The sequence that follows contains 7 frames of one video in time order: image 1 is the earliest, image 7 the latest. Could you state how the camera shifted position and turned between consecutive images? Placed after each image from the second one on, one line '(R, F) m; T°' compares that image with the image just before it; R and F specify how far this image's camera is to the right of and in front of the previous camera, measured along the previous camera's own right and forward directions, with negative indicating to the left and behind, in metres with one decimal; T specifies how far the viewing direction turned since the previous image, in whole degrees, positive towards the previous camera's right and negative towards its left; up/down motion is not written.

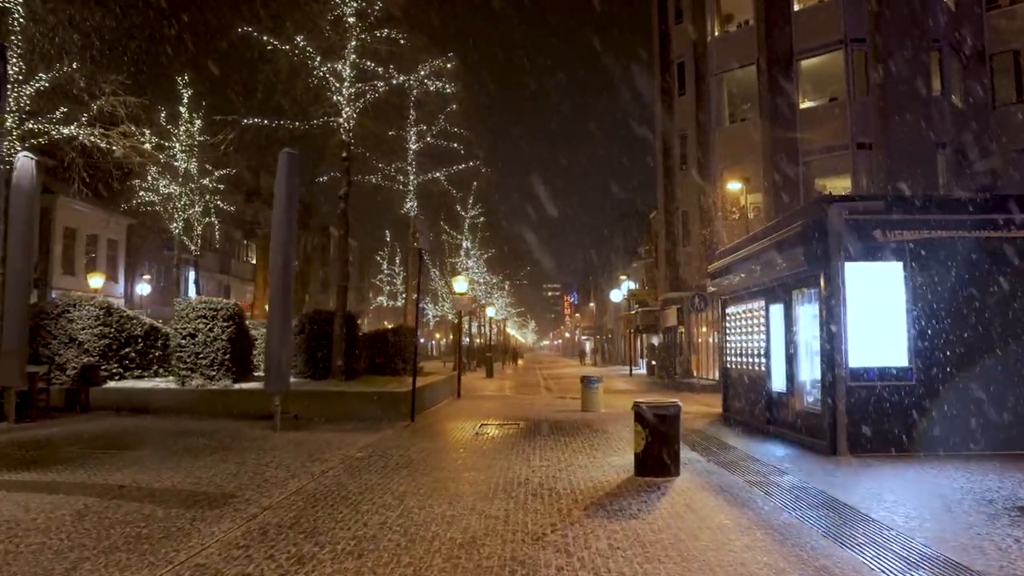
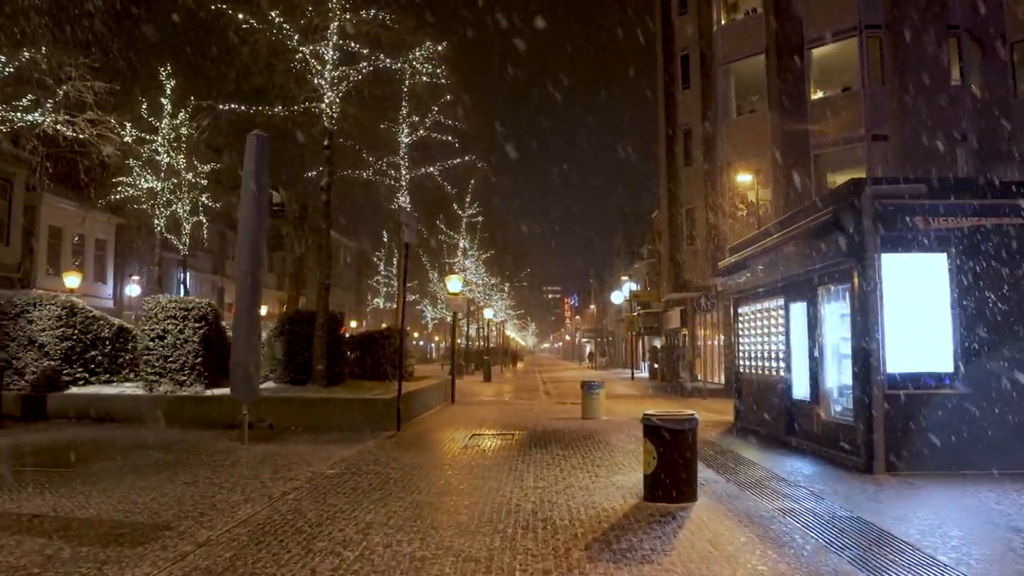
(+0.1, +1.3) m; 0°
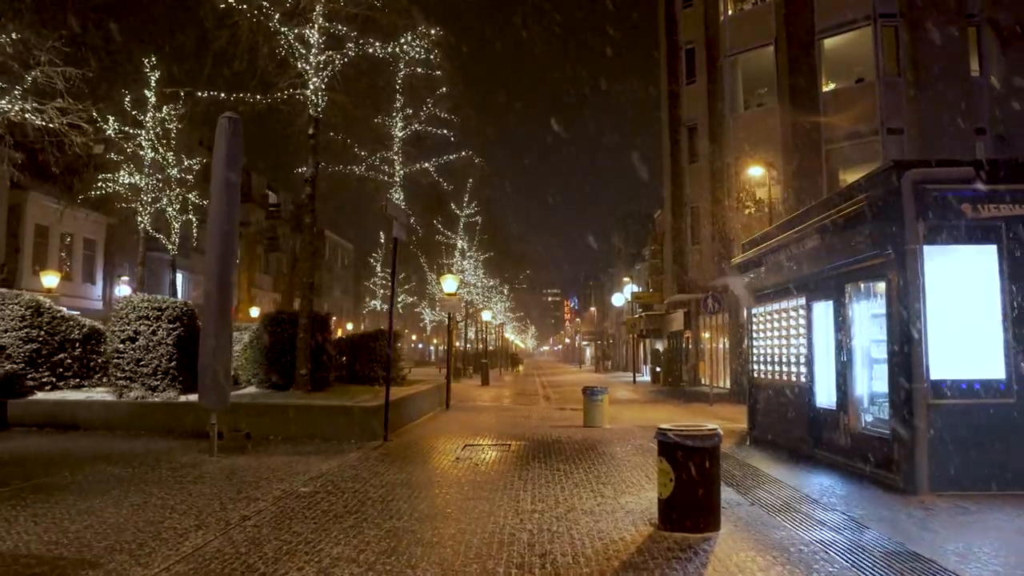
(+0.1, +1.1) m; 0°
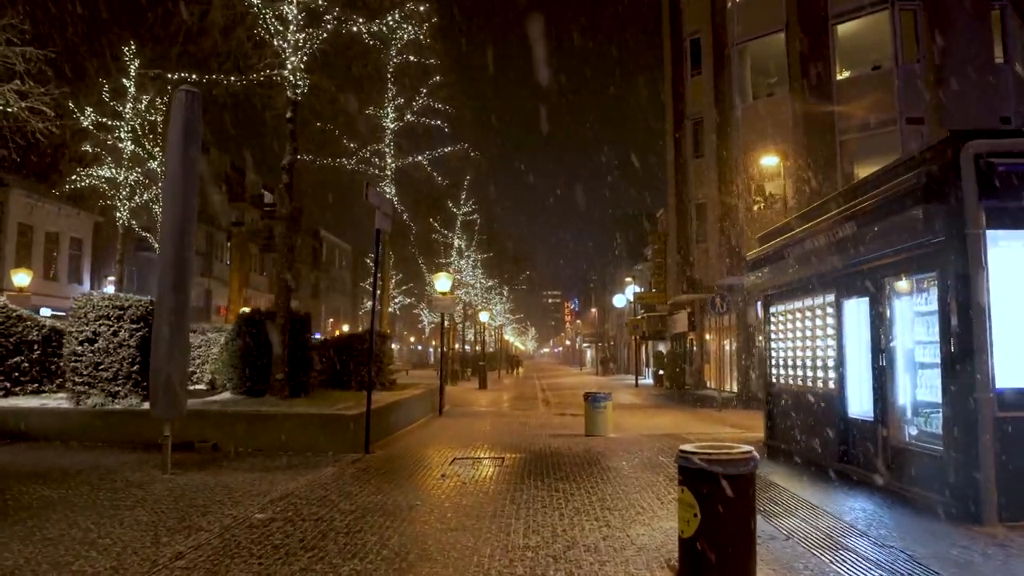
(+0.1, +1.3) m; 0°
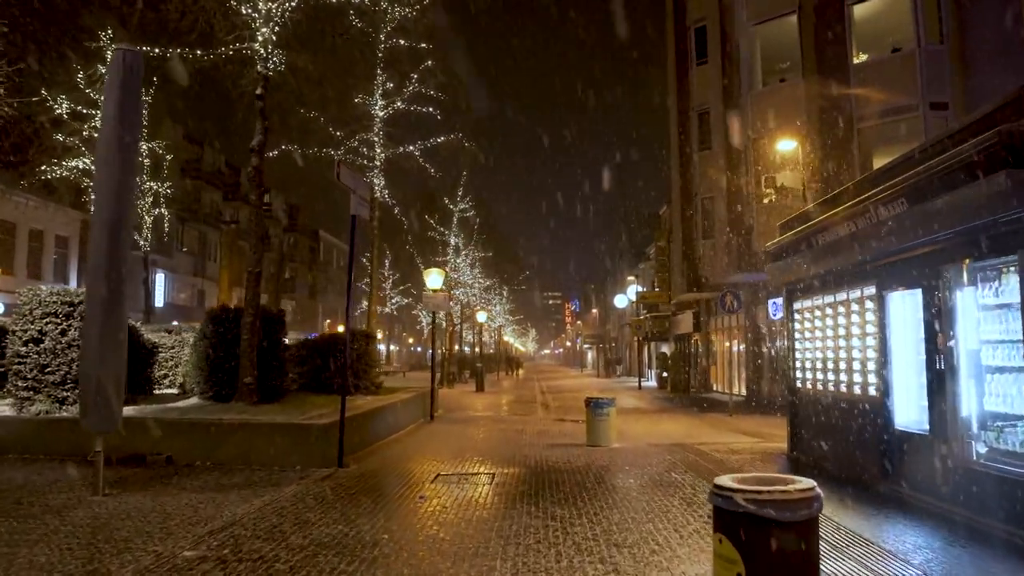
(+0.1, +1.4) m; 0°
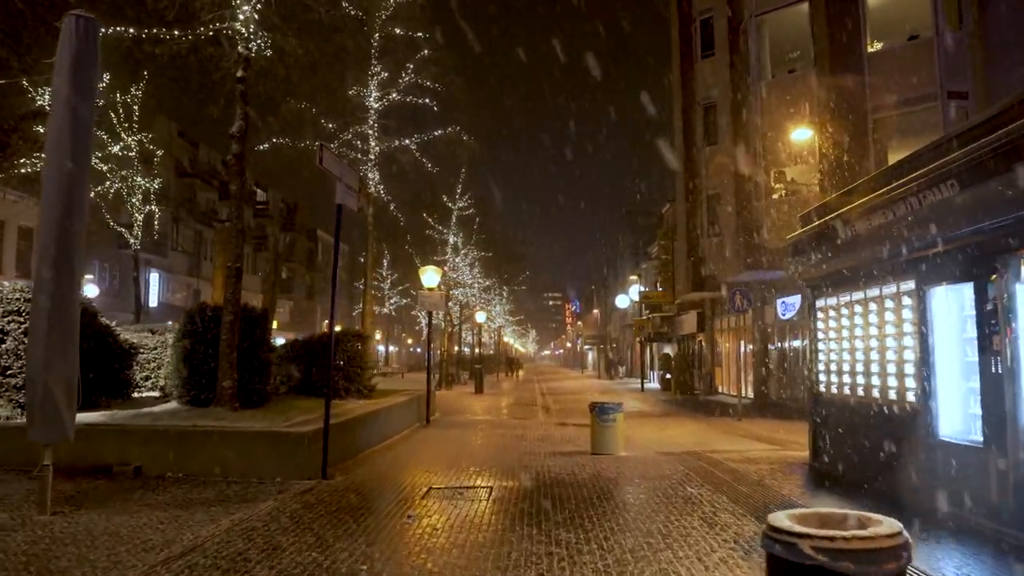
(0.0, +0.9) m; 0°
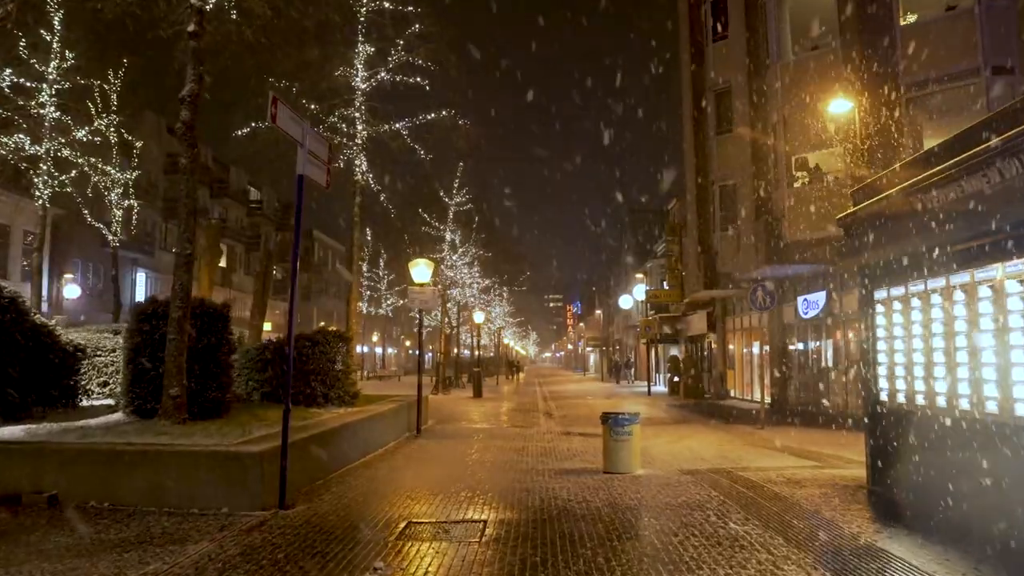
(0.0, +1.8) m; 0°
